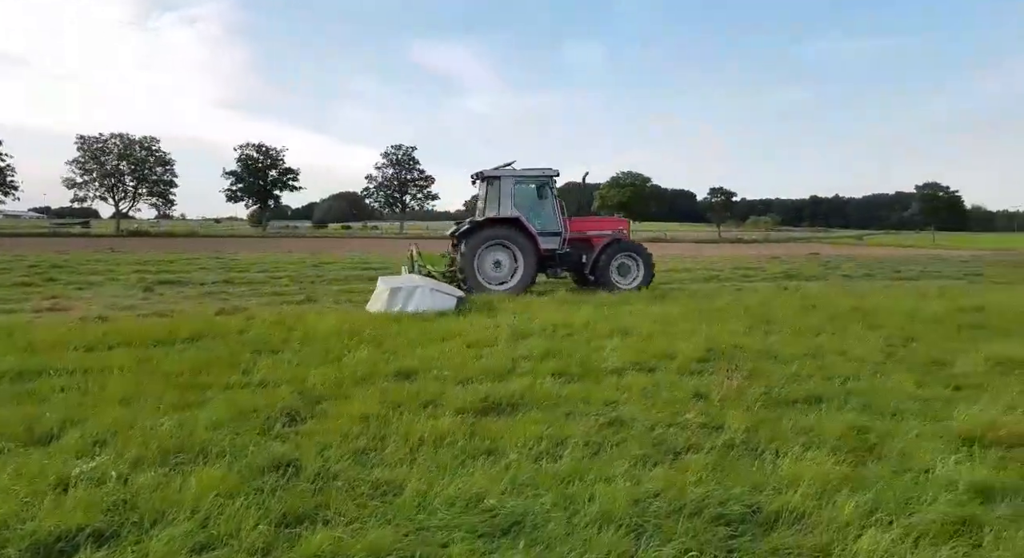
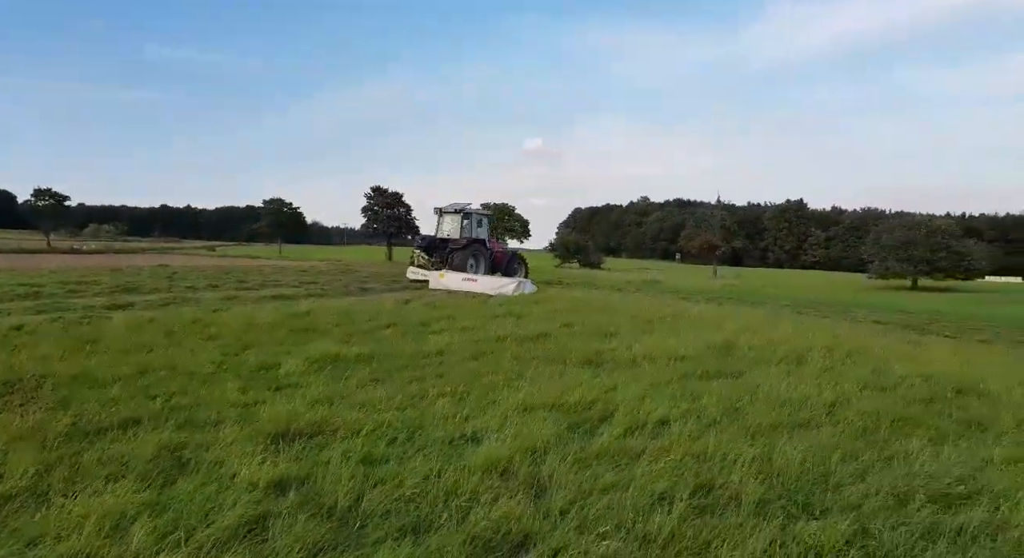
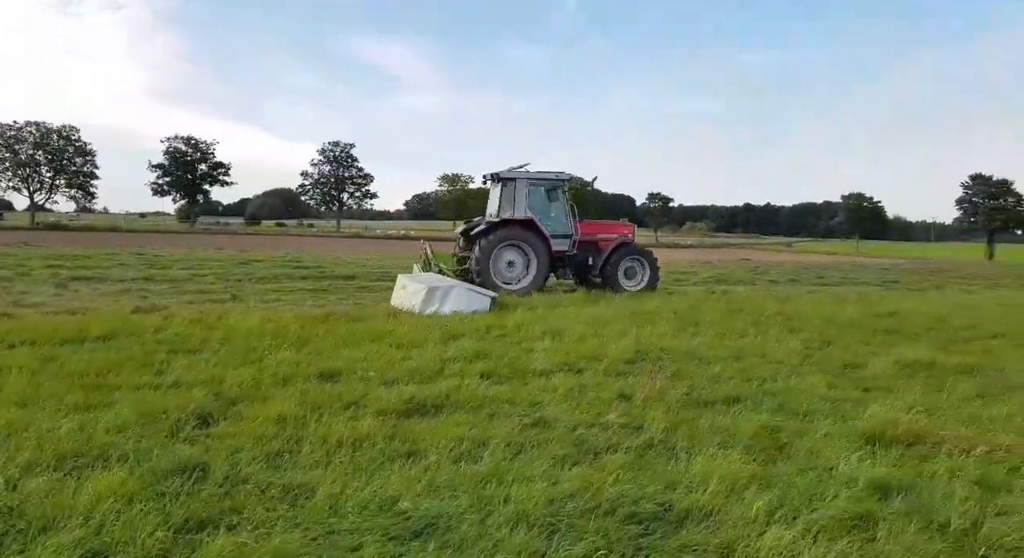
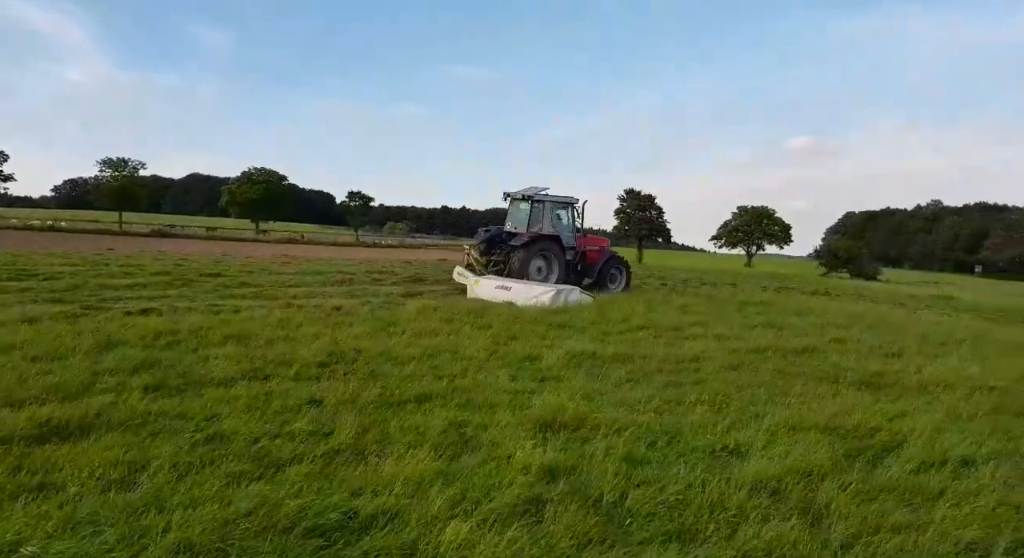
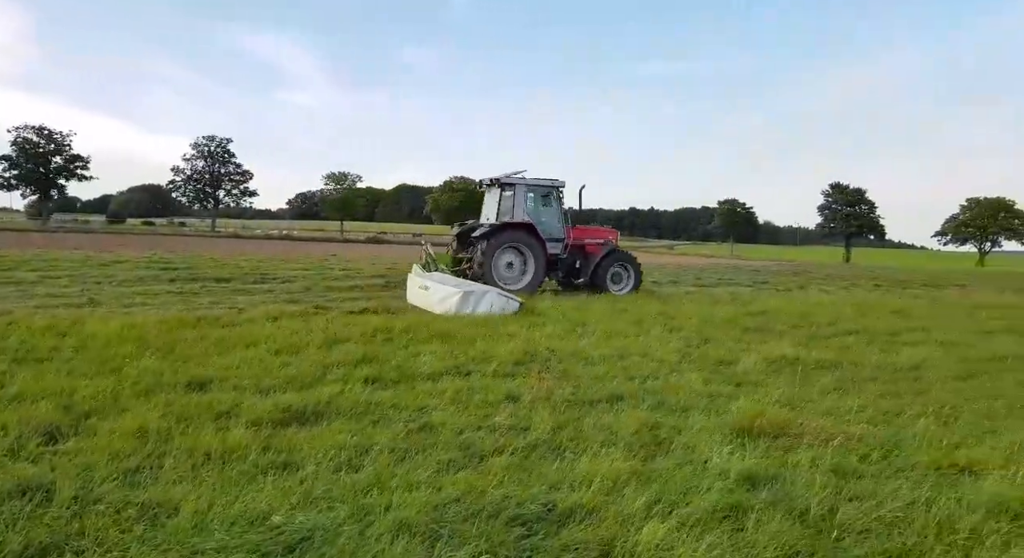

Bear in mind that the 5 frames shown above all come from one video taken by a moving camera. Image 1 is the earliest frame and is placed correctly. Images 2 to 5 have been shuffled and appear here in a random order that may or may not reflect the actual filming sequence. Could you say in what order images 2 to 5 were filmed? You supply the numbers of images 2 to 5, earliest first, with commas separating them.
3, 5, 4, 2
